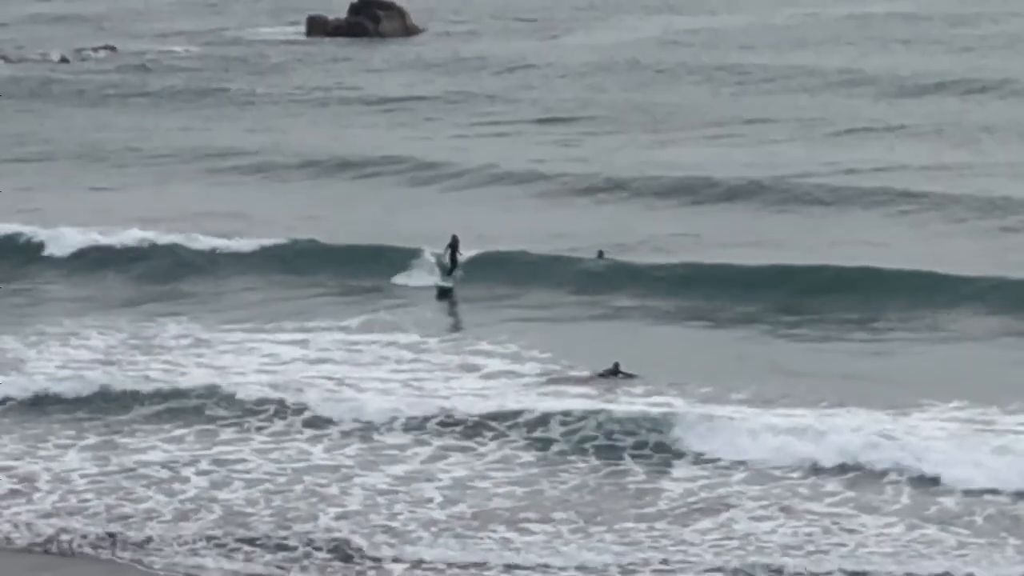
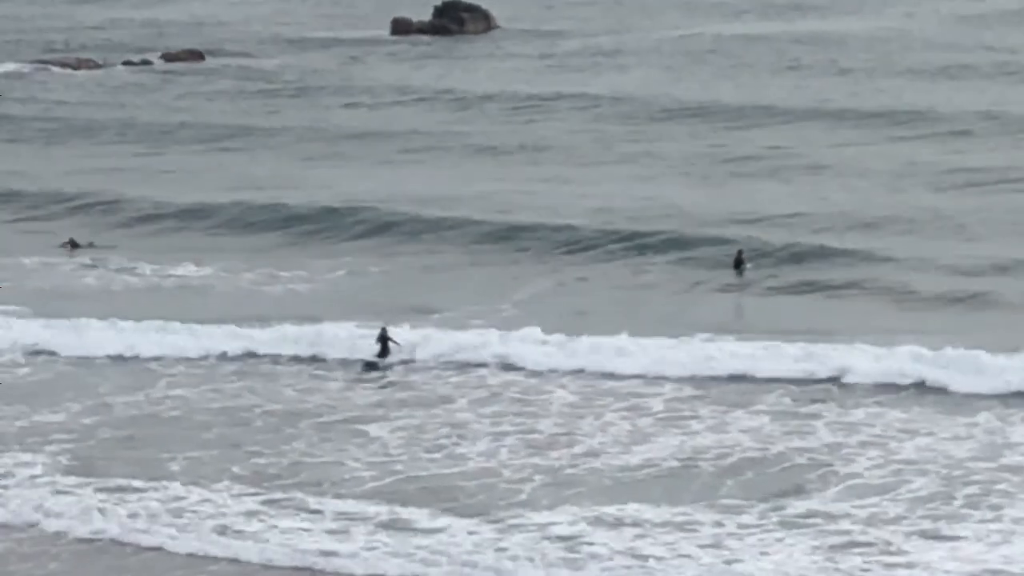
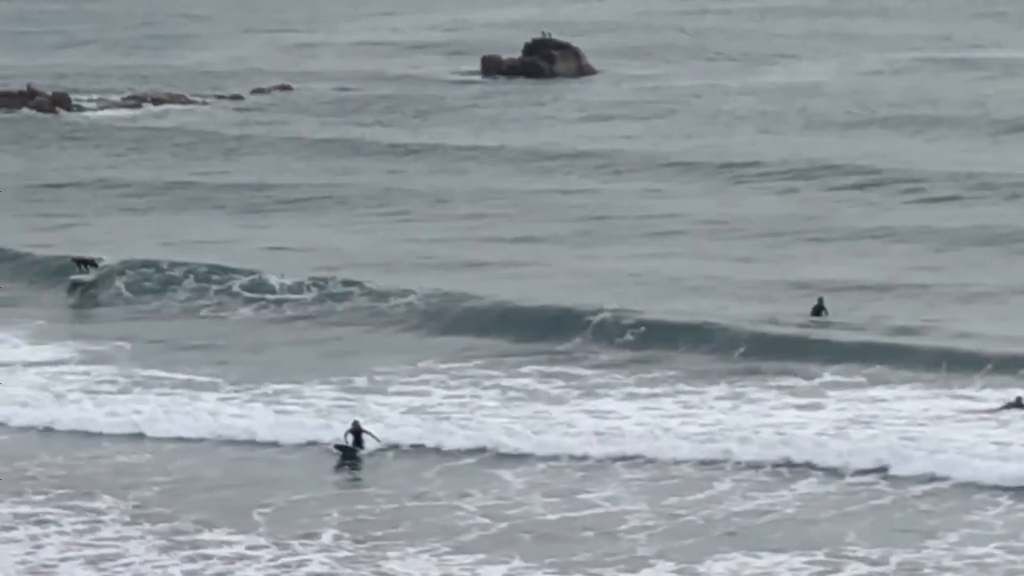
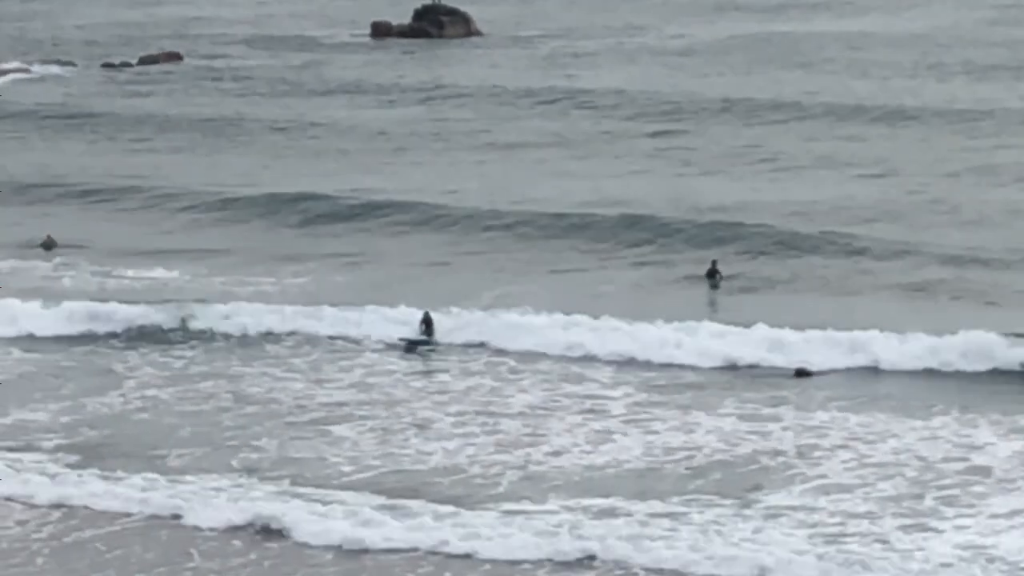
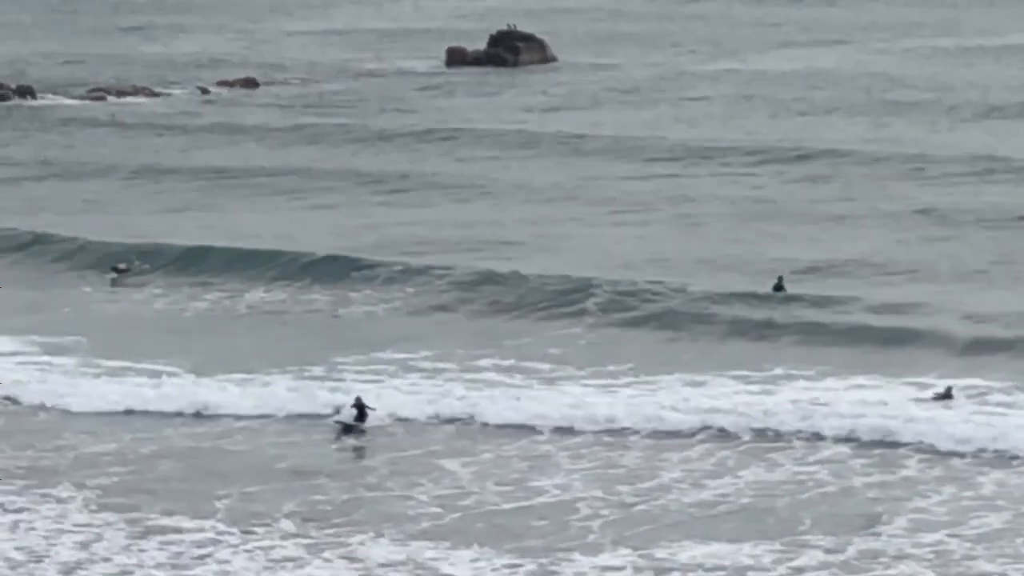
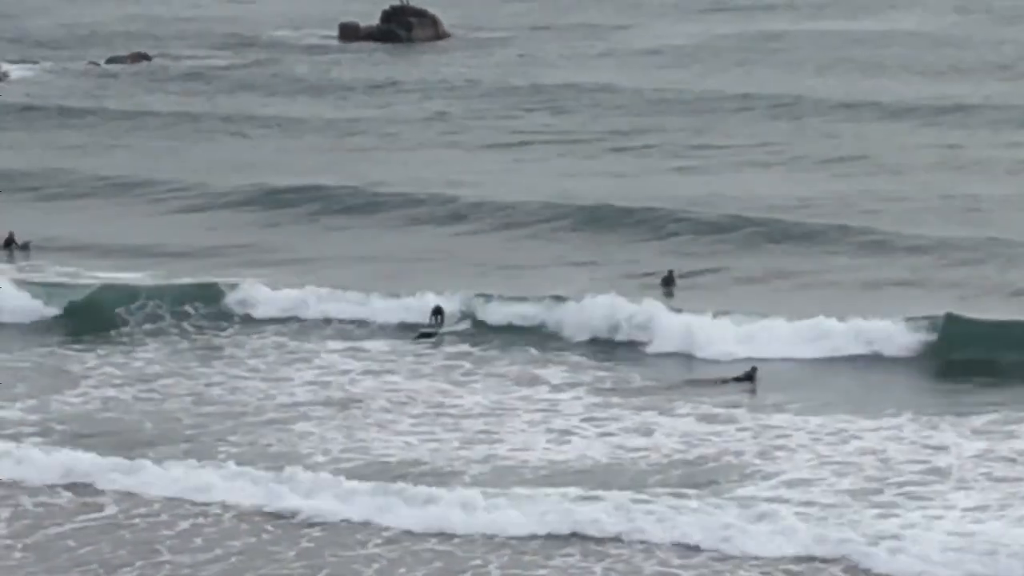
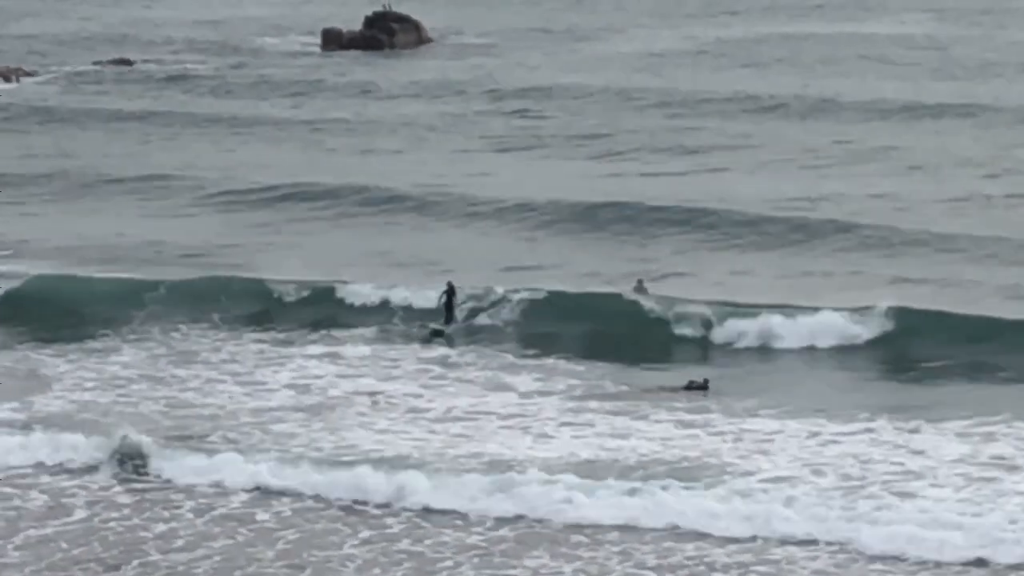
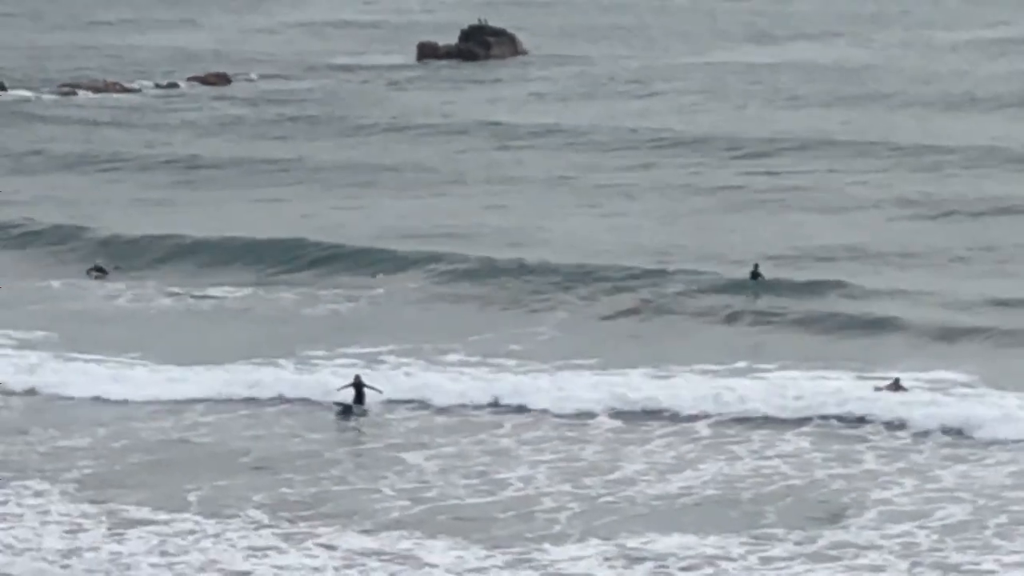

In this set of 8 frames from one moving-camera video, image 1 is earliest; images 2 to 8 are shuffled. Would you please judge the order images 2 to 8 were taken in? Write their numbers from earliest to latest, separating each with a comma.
7, 6, 4, 2, 8, 5, 3
